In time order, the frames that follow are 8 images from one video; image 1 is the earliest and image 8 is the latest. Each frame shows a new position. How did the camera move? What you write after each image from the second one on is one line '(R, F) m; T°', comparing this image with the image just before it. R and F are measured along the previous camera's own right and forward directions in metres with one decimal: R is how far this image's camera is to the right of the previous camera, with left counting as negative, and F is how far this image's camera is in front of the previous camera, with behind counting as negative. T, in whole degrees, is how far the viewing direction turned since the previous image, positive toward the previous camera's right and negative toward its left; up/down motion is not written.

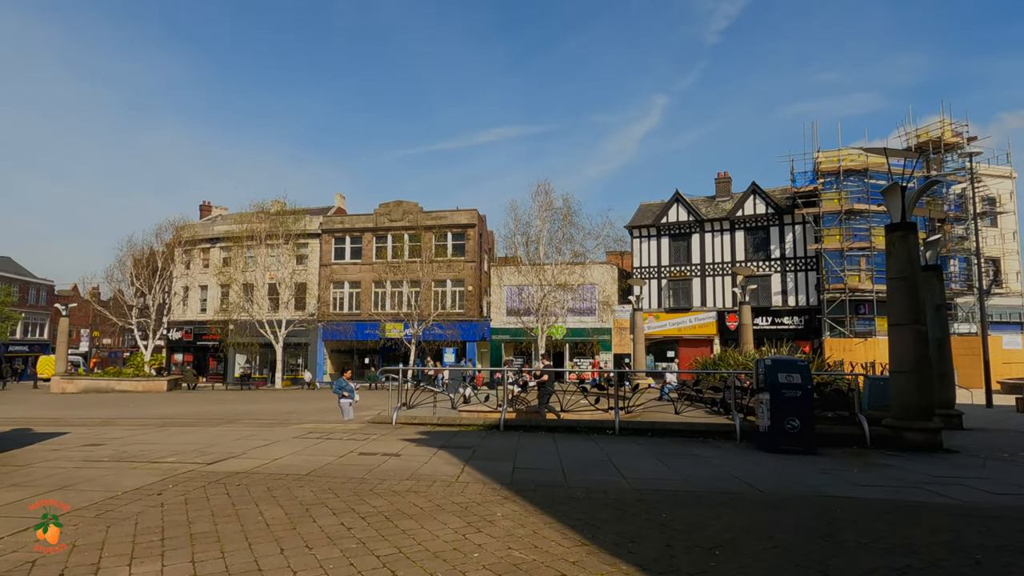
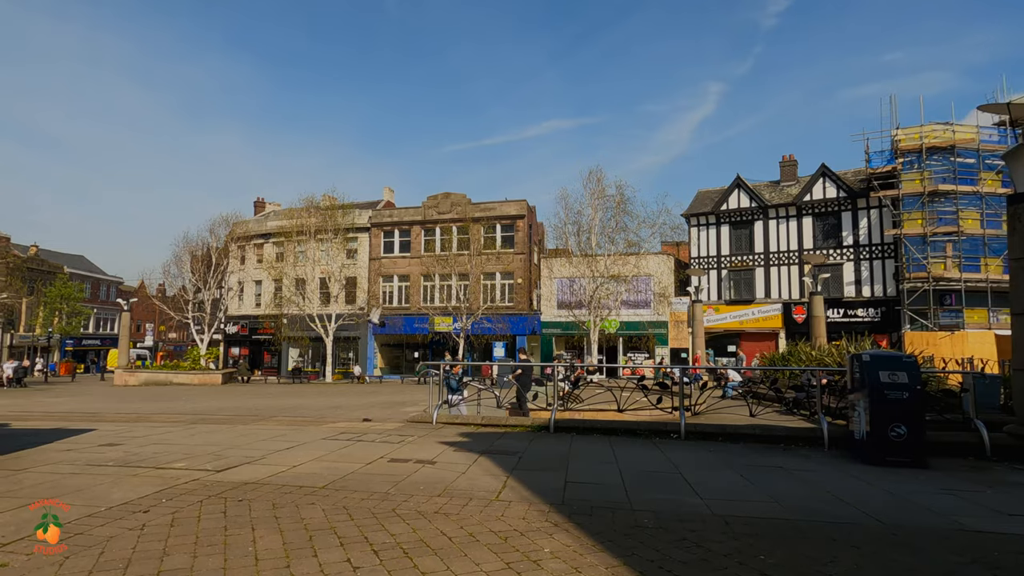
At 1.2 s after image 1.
(0.0, +1.2) m; -5°
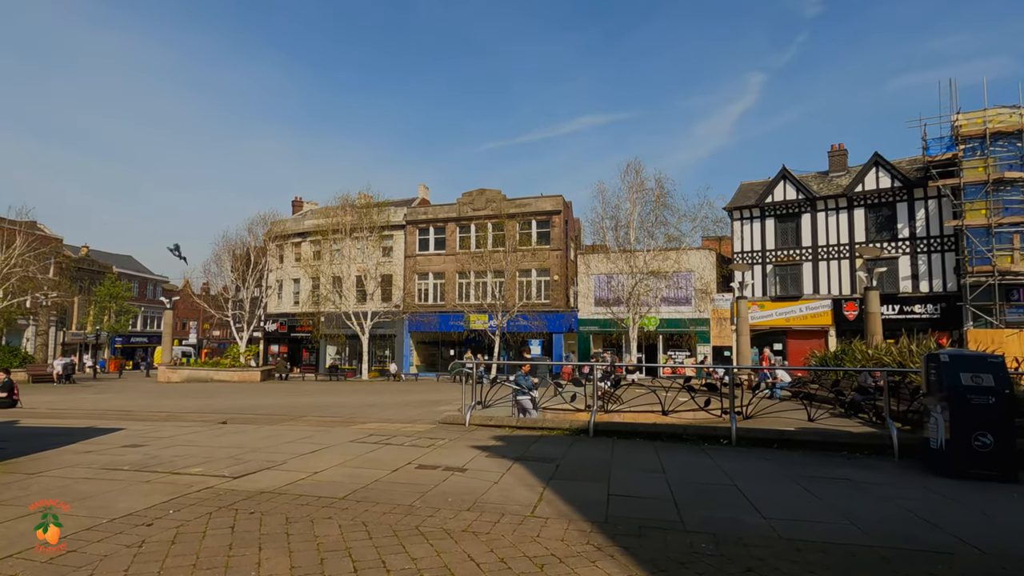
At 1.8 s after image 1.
(0.0, +0.6) m; -3°
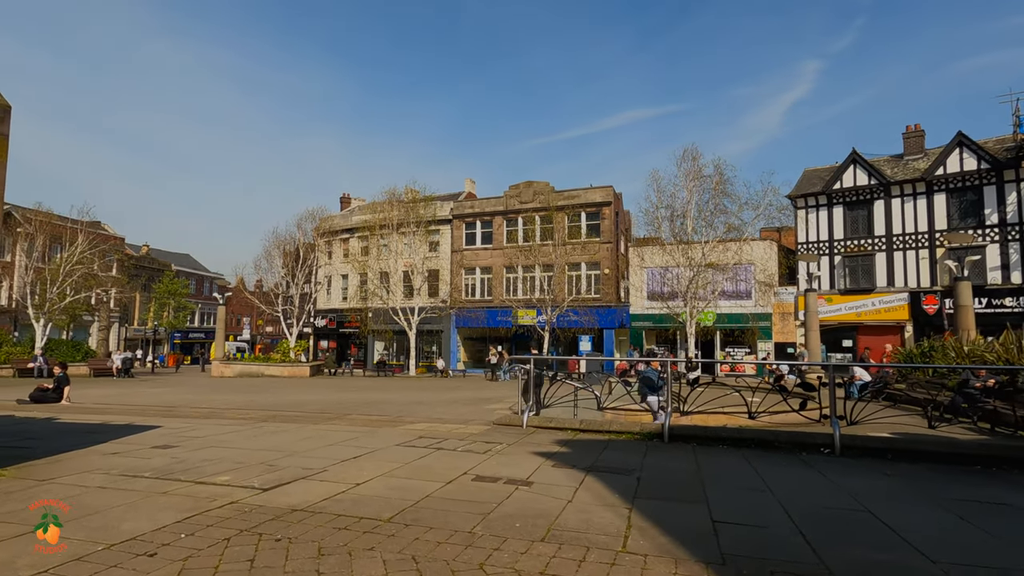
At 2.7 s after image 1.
(-0.3, +1.1) m; -4°
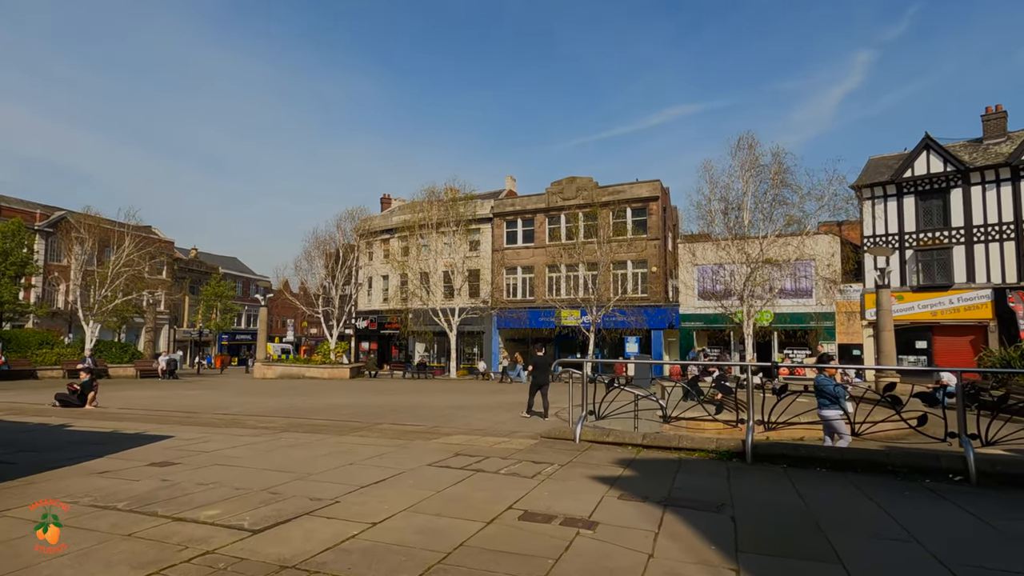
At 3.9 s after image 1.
(-0.1, +1.3) m; -4°
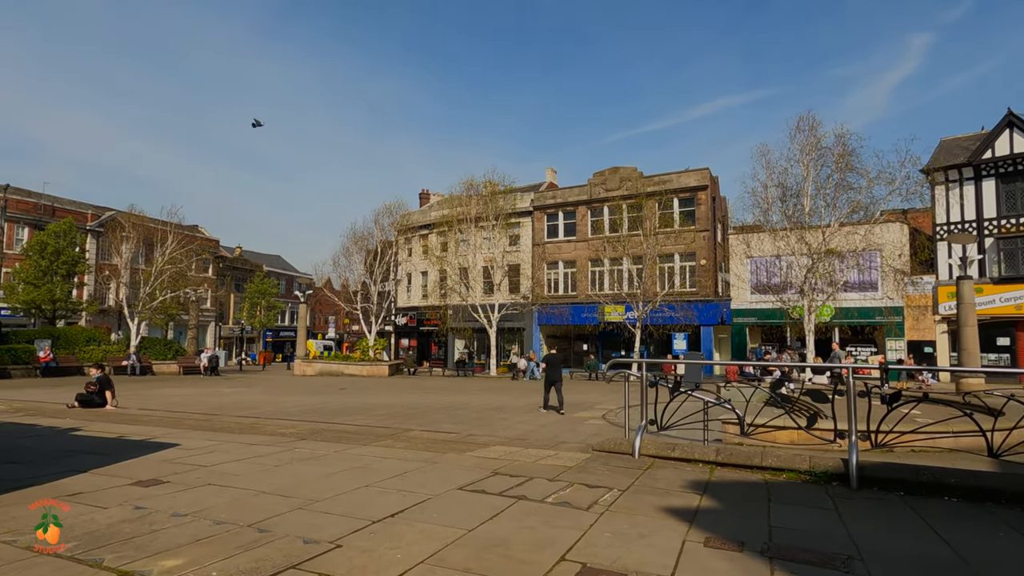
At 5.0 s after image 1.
(-0.1, +1.2) m; -4°
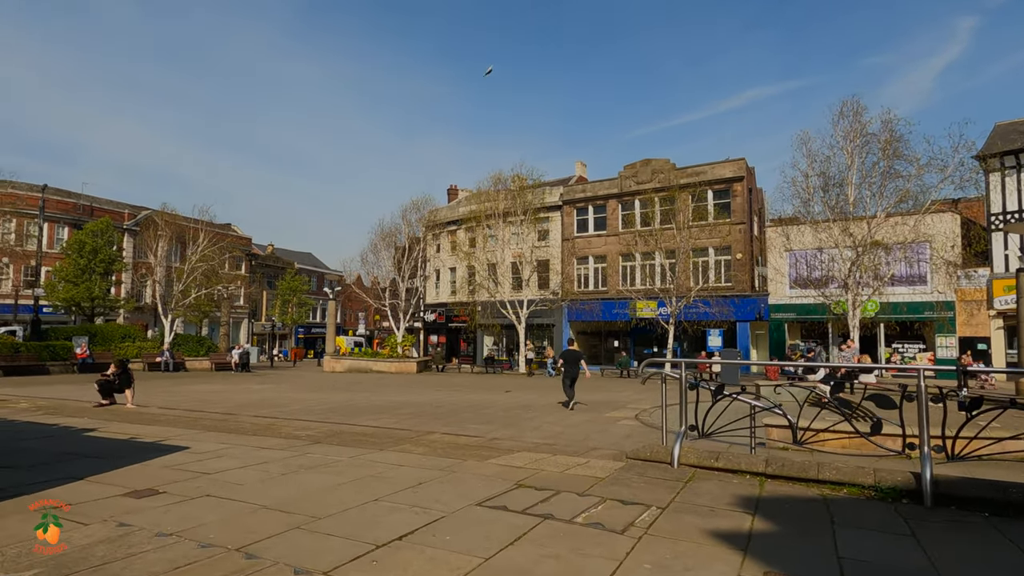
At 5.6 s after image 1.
(0.0, +0.6) m; -3°
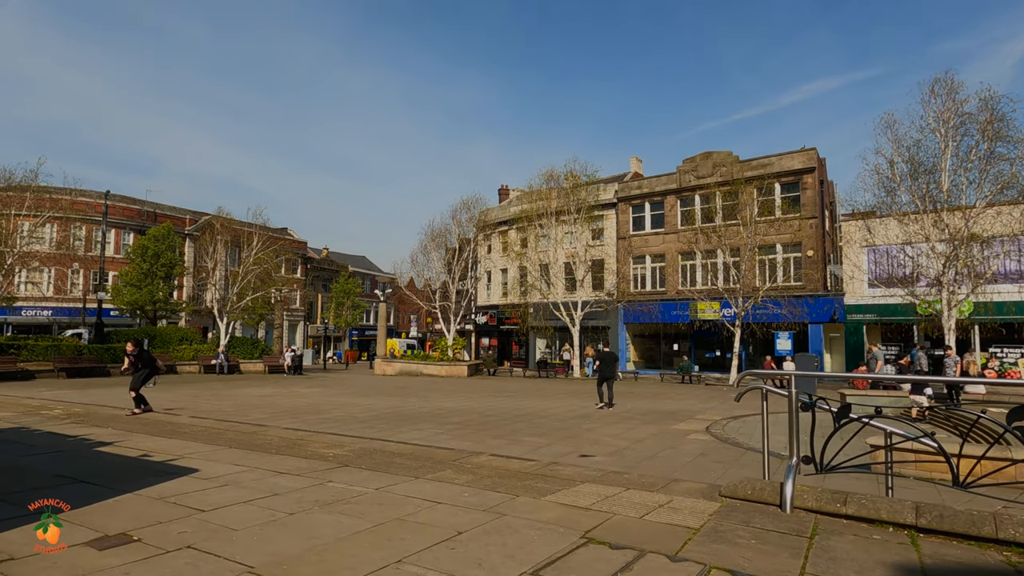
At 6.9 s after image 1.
(-0.1, +1.3) m; -5°
